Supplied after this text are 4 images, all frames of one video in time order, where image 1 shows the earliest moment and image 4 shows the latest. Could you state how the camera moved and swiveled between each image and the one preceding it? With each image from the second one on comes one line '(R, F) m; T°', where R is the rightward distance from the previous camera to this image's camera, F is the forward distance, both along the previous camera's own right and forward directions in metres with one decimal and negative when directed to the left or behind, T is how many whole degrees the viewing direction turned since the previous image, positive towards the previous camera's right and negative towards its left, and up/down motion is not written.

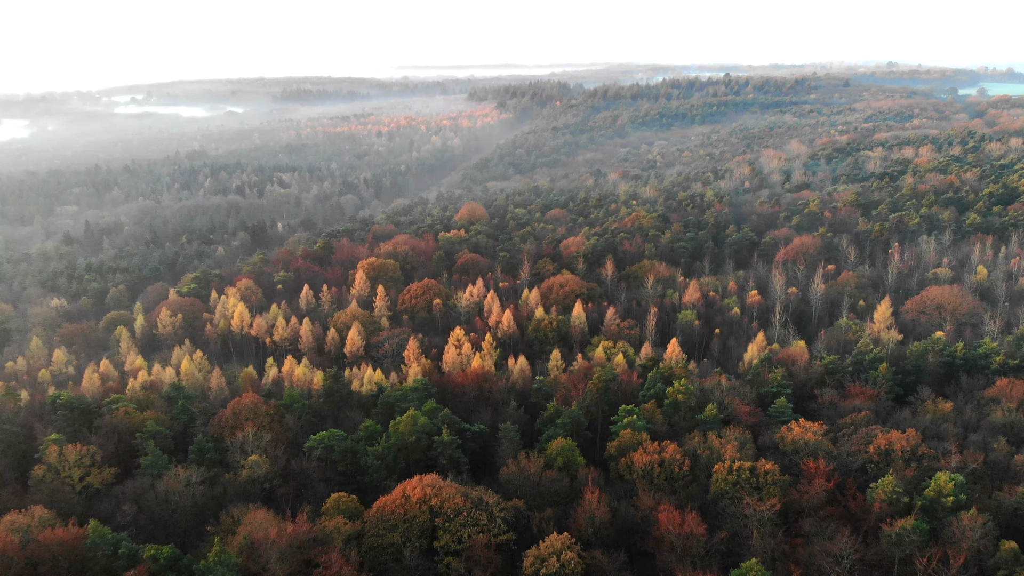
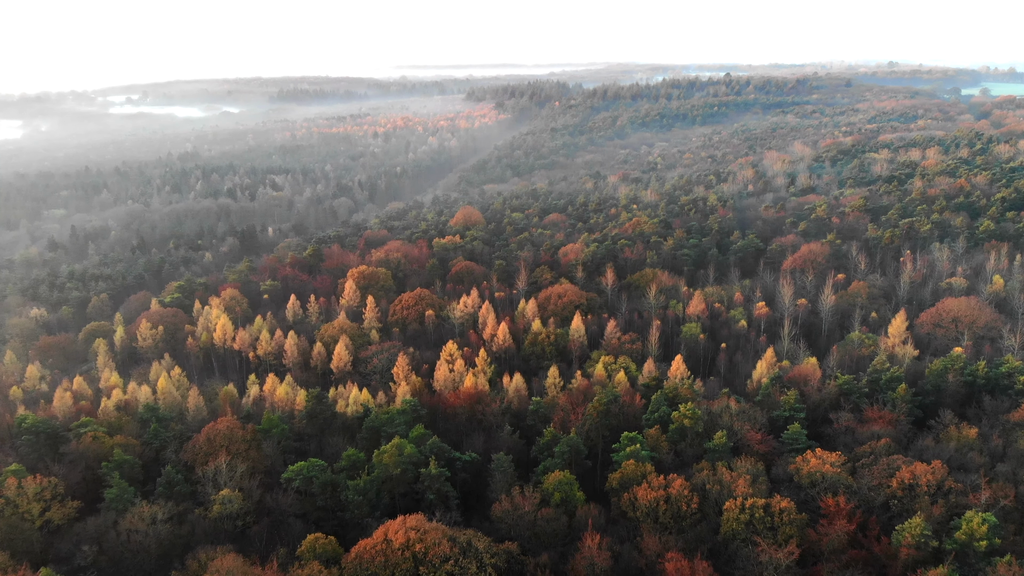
(+0.4, +3.1) m; 0°
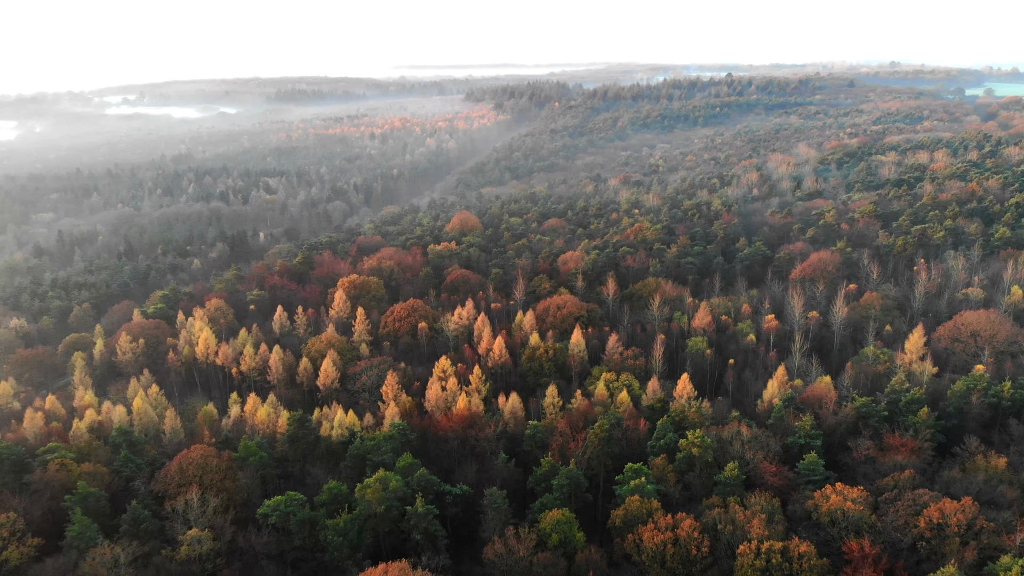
(+0.4, +3.1) m; 0°
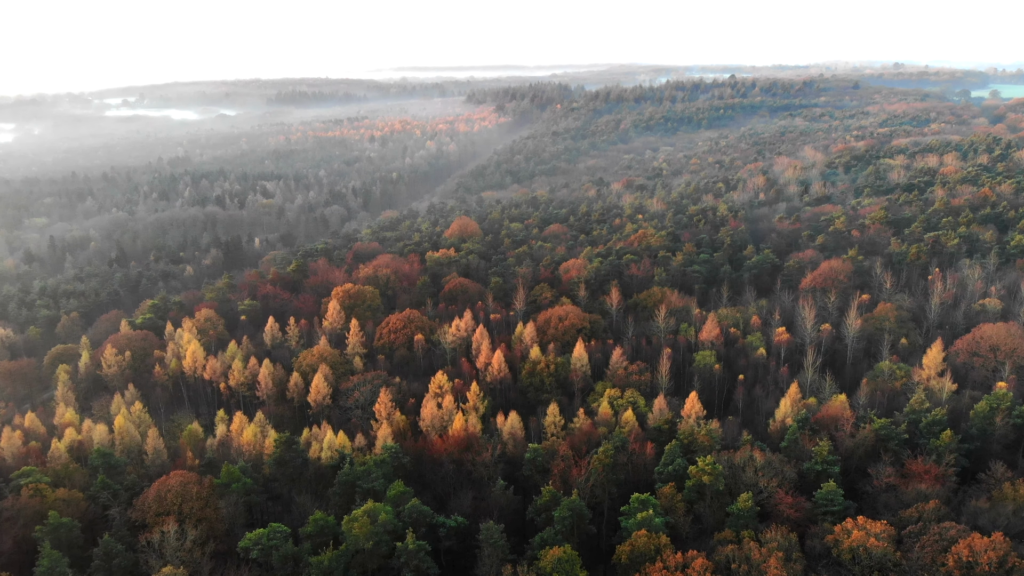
(+0.2, +2.4) m; 0°
